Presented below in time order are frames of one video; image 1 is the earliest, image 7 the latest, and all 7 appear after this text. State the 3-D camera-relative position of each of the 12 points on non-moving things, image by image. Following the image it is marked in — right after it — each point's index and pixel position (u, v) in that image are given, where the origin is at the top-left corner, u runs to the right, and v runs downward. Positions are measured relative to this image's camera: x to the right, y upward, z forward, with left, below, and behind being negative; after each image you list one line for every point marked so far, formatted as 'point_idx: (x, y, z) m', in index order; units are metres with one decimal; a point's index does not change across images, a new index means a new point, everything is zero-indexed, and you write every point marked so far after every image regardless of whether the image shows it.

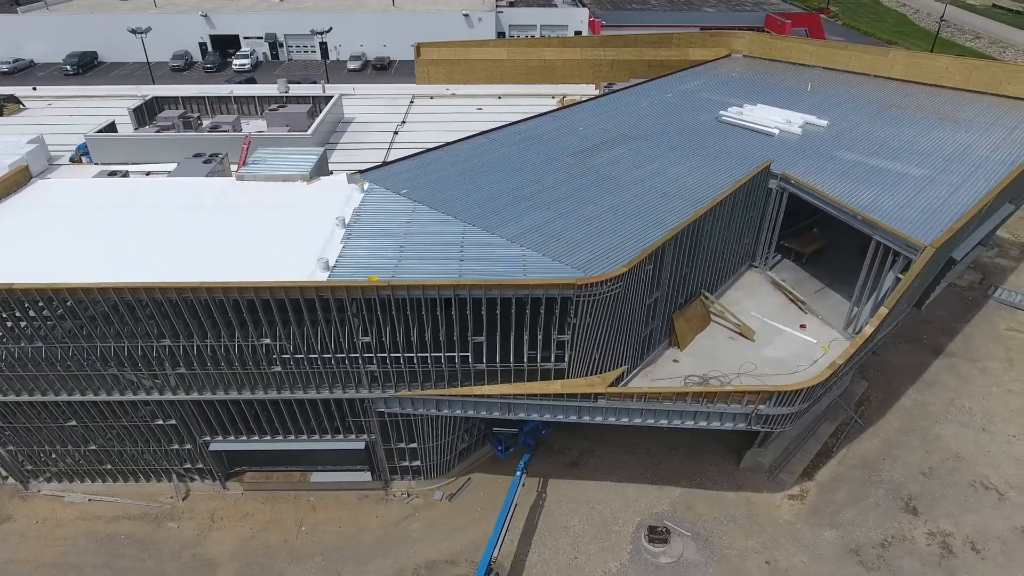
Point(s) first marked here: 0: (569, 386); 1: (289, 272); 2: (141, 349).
0: (+1.6, -2.8, +19.1) m
1: (-6.2, +0.4, +18.0) m
2: (-10.4, -1.7, +18.6) m
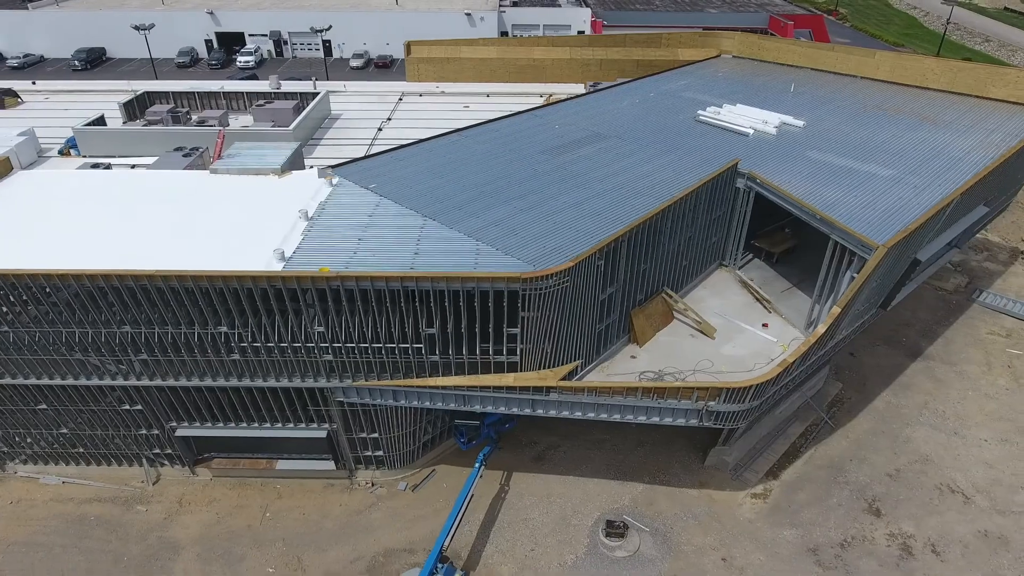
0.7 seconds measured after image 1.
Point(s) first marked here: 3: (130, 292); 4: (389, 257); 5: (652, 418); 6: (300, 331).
0: (+0.3, -2.6, +19.3) m
1: (-7.5, +0.7, +18.5) m
2: (-11.8, -1.4, +19.1) m
3: (-10.5, -0.1, +18.2) m
4: (-3.6, +0.9, +18.9) m
5: (+4.1, -3.8, +19.6) m
6: (-6.1, -1.2, +18.9) m
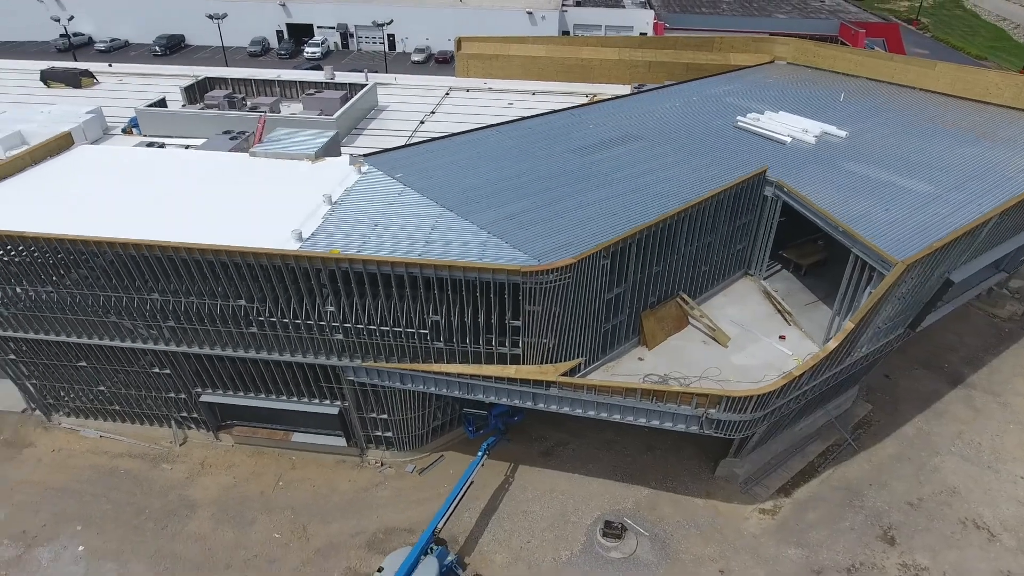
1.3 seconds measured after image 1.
0: (+0.3, -2.5, +19.6) m
1: (-7.2, +1.4, +19.4) m
2: (-11.6, -0.4, +20.5) m
3: (-10.3, +0.7, +19.4) m
4: (-3.3, +1.3, +19.4) m
5: (+4.1, -3.9, +19.5) m
6: (-6.0, -0.6, +19.7) m
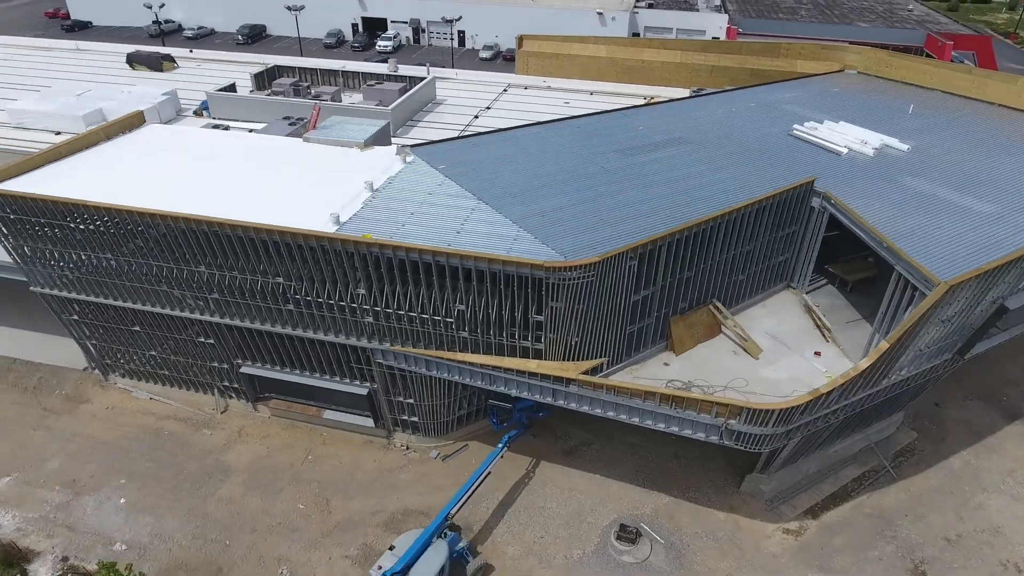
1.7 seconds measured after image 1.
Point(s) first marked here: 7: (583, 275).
0: (+1.0, -2.3, +19.7) m
1: (-6.3, +2.0, +20.2) m
2: (-10.7, +0.5, +21.7) m
3: (-9.4, +1.6, +20.5) m
4: (-2.4, +1.6, +19.9) m
5: (+4.6, -4.0, +19.3) m
6: (-5.2, -0.1, +20.4) m
7: (+1.9, +0.3, +18.1) m
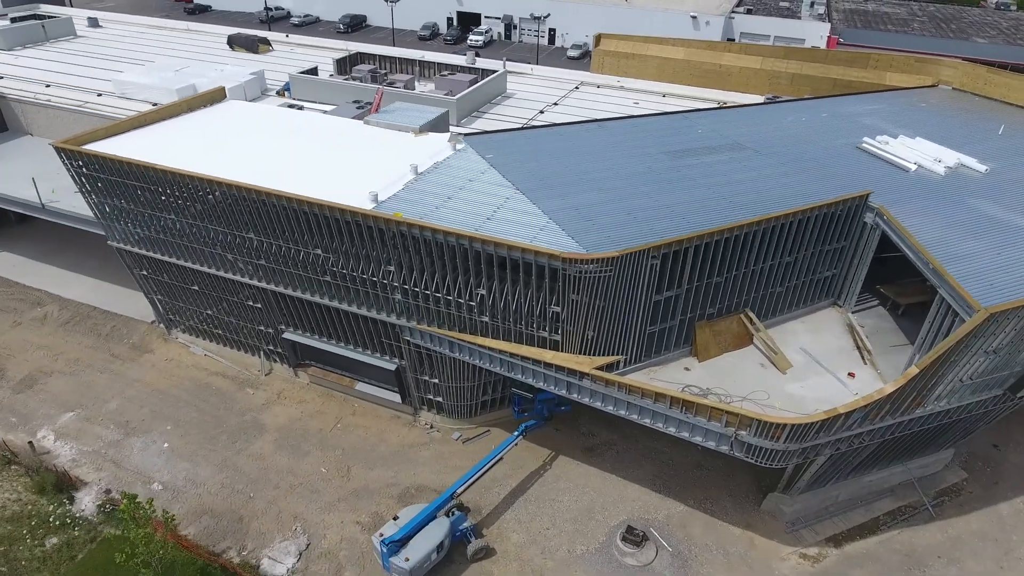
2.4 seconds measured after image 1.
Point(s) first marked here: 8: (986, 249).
0: (+1.4, -2.1, +19.8) m
1: (-5.3, +2.9, +21.2) m
2: (-9.6, +1.8, +23.2) m
3: (-8.4, +2.7, +21.9) m
4: (-1.5, +2.2, +20.4) m
5: (+4.8, -4.1, +19.0) m
6: (-4.4, +0.7, +21.3) m
7: (+2.4, +0.5, +18.1) m
8: (+14.1, +1.2, +19.7) m
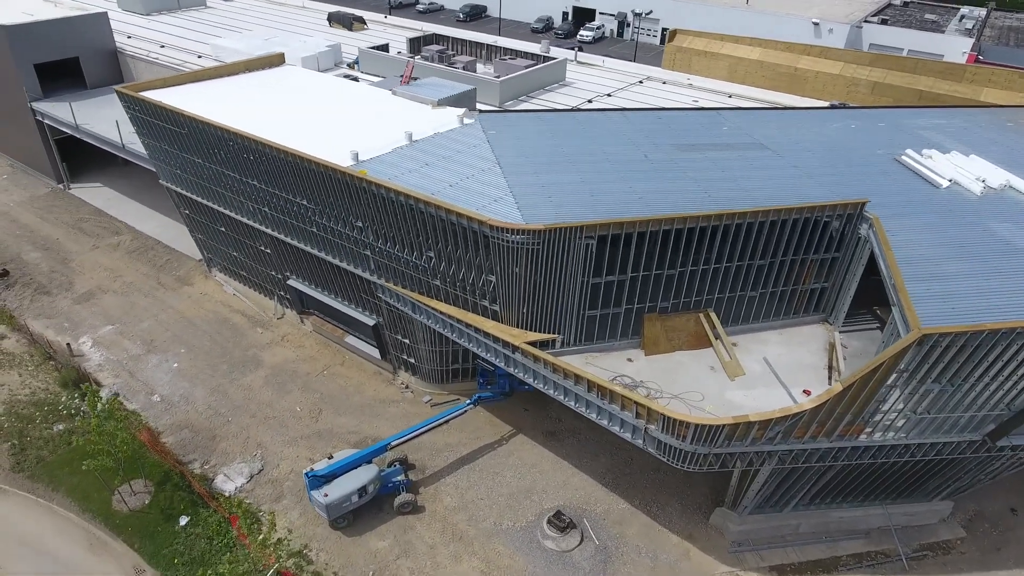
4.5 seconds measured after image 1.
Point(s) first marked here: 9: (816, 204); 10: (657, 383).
0: (-0.4, -1.2, +20.0) m
1: (-6.1, +4.5, +22.5) m
2: (-10.0, +3.9, +25.3) m
3: (-9.0, +4.8, +23.8) m
4: (-2.6, +3.4, +21.1) m
5: (+2.5, -3.7, +18.6) m
6: (-5.4, +2.2, +22.5) m
7: (+0.6, +1.2, +18.1) m
8: (+12.3, +0.4, +17.5) m
9: (+9.1, +2.5, +19.6) m
10: (+4.2, -2.7, +19.1) m
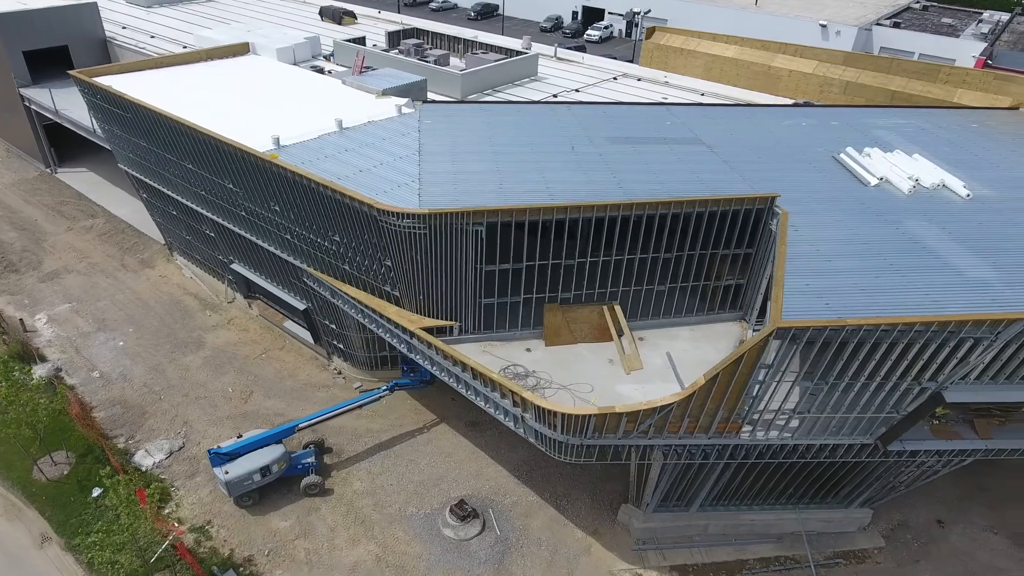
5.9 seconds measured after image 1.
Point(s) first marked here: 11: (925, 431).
0: (-3.4, -0.8, +20.1) m
1: (-8.7, +5.1, +22.9) m
2: (-12.5, +4.6, +25.9) m
3: (-11.6, +5.4, +24.3) m
4: (-5.4, +3.9, +21.3) m
5: (-0.7, -3.3, +18.5) m
6: (-8.1, +2.8, +22.8) m
7: (-2.4, +1.6, +18.1) m
8: (+9.2, +0.4, +16.9) m
9: (+6.2, +2.6, +19.2) m
10: (+1.1, -2.4, +18.9) m
11: (+11.1, -3.9, +17.8) m
